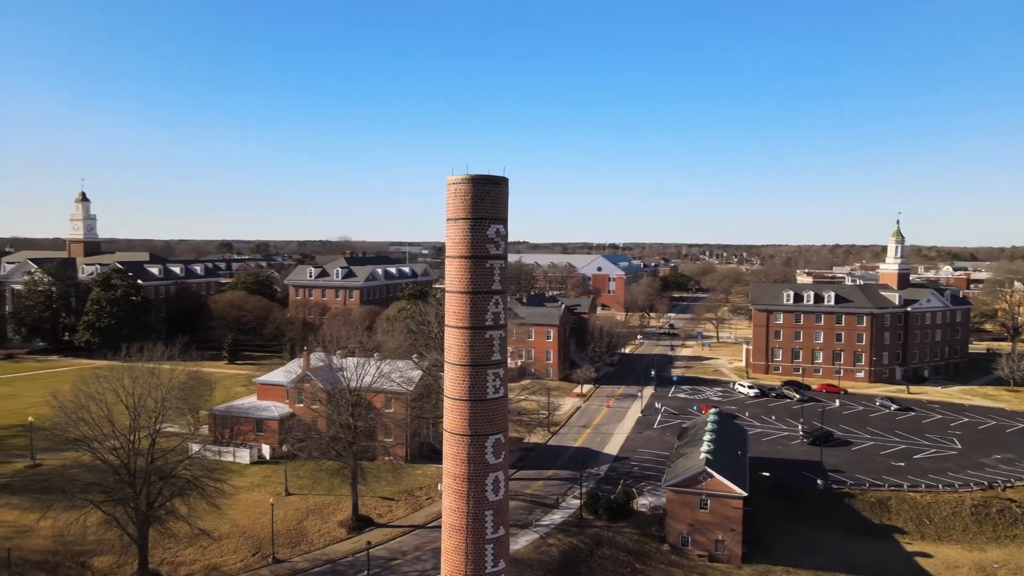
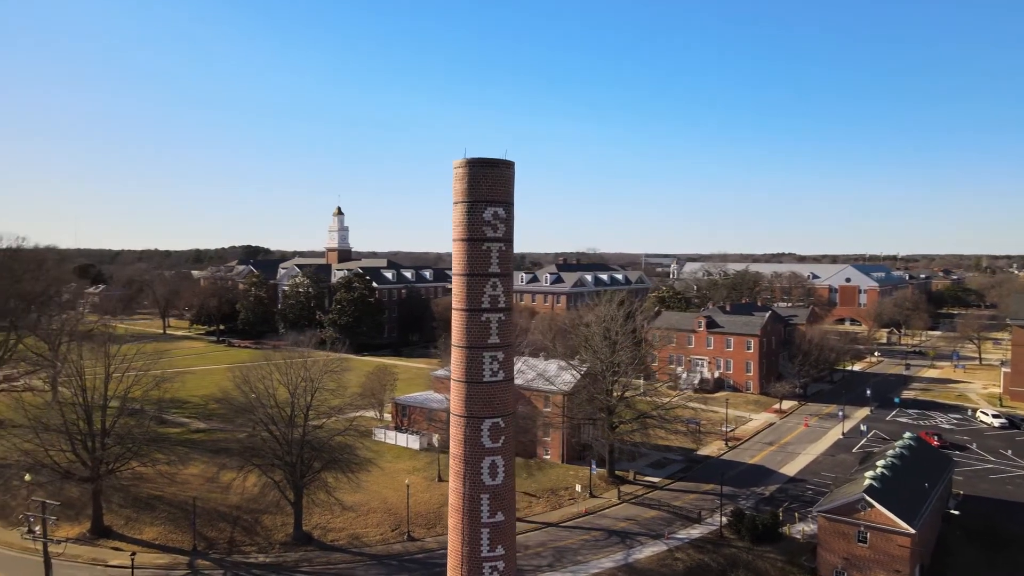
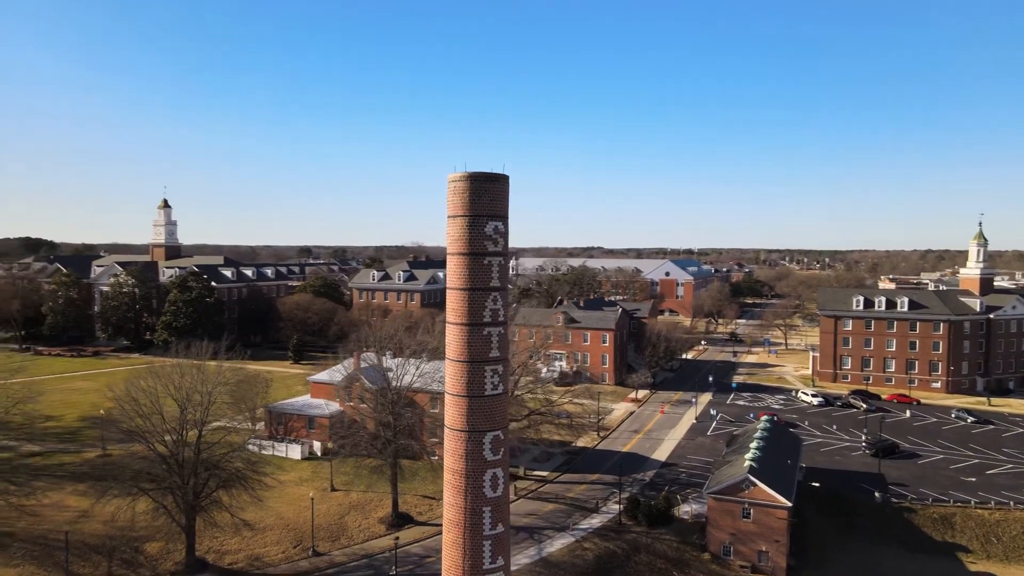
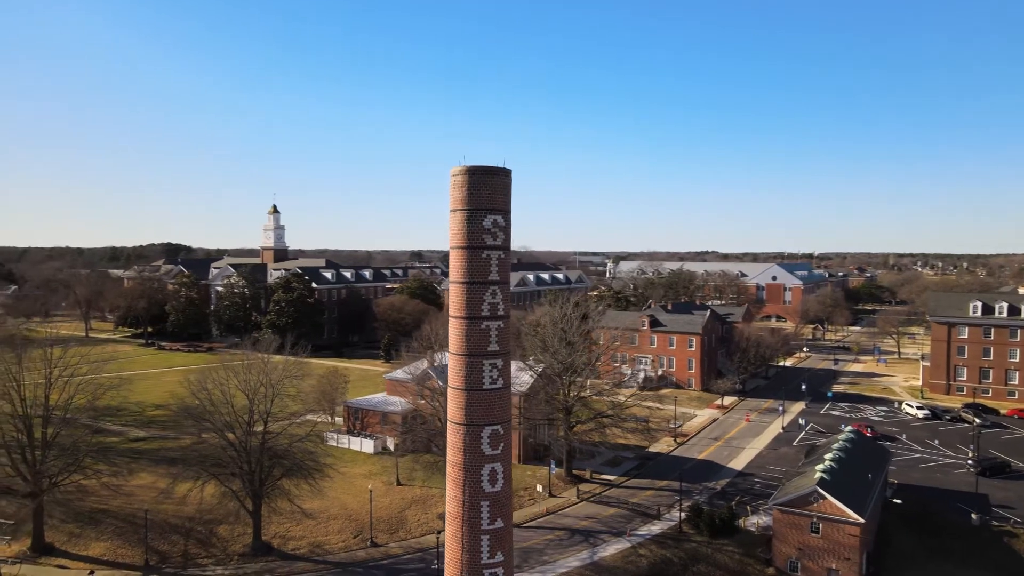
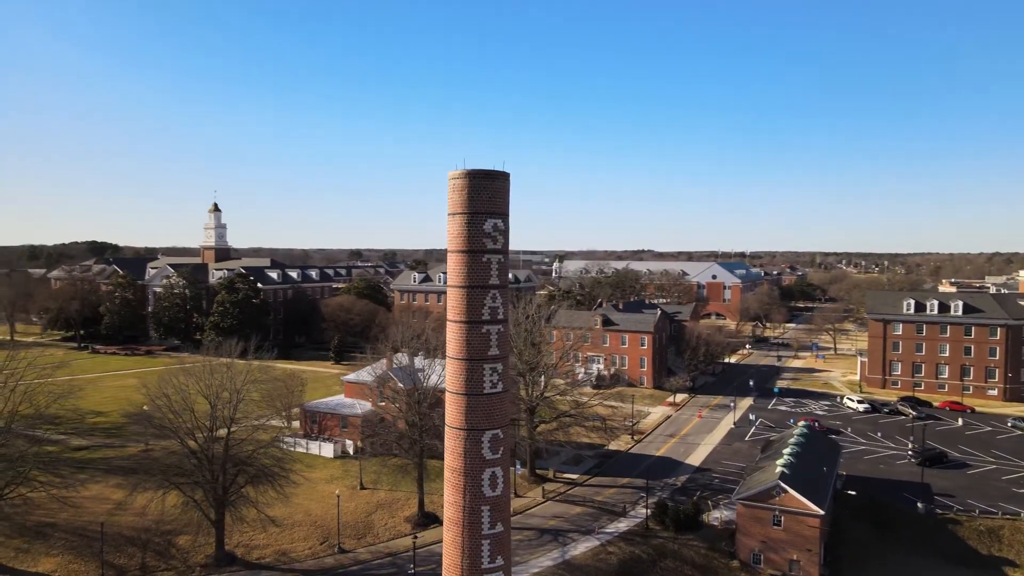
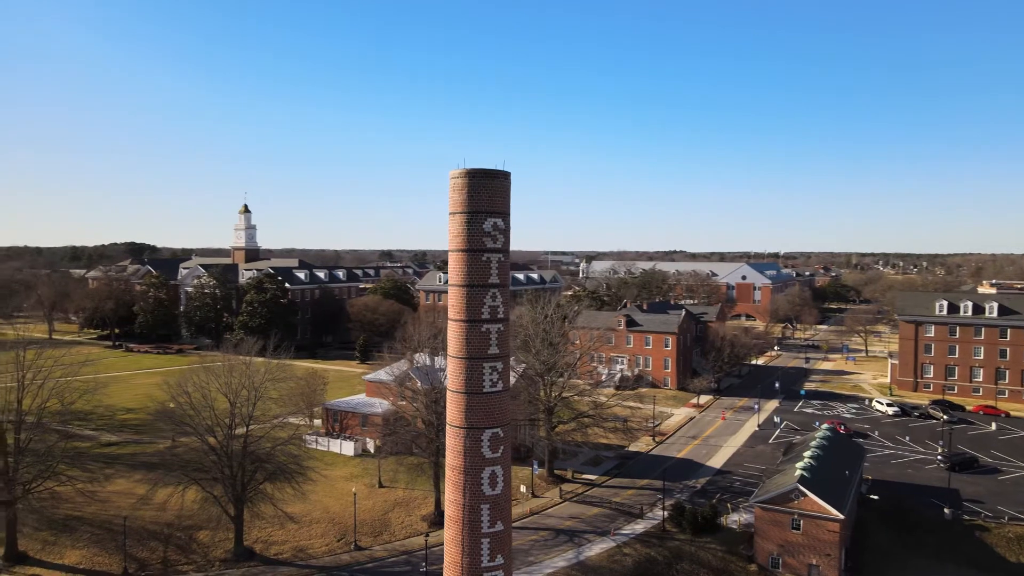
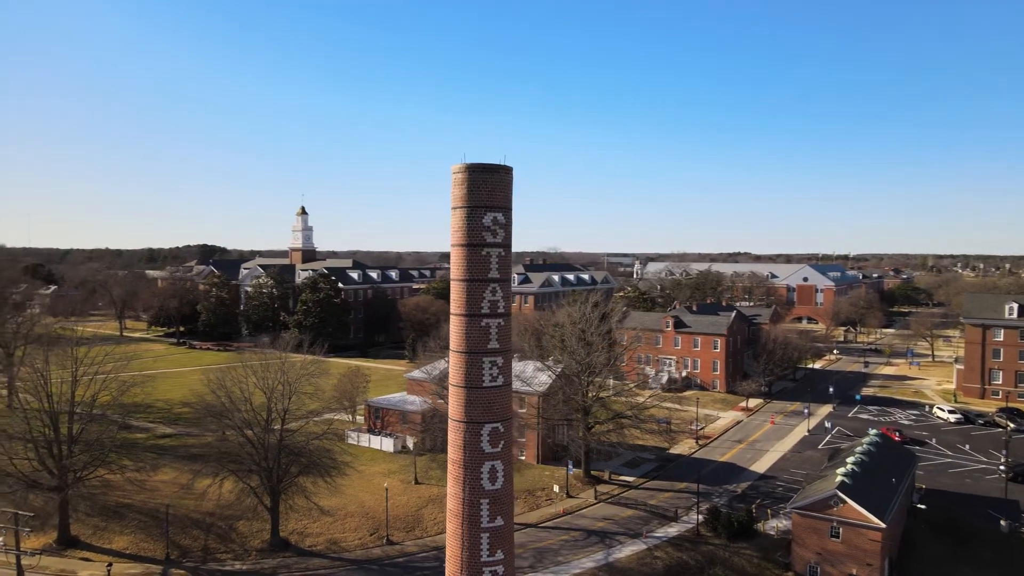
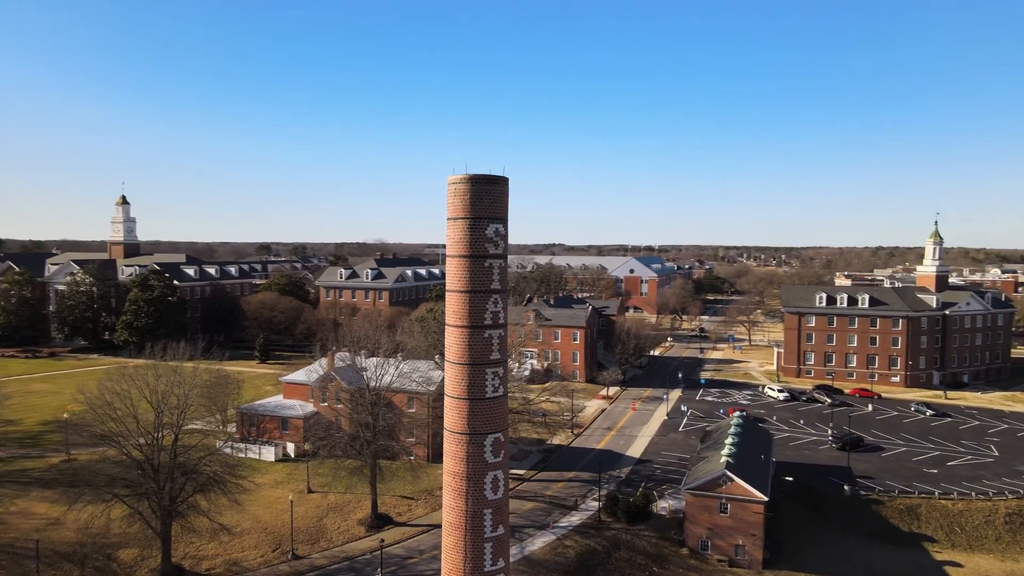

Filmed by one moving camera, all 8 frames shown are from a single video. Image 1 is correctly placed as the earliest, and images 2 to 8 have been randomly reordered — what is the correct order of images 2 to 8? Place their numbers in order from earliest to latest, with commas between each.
8, 3, 5, 6, 4, 7, 2
